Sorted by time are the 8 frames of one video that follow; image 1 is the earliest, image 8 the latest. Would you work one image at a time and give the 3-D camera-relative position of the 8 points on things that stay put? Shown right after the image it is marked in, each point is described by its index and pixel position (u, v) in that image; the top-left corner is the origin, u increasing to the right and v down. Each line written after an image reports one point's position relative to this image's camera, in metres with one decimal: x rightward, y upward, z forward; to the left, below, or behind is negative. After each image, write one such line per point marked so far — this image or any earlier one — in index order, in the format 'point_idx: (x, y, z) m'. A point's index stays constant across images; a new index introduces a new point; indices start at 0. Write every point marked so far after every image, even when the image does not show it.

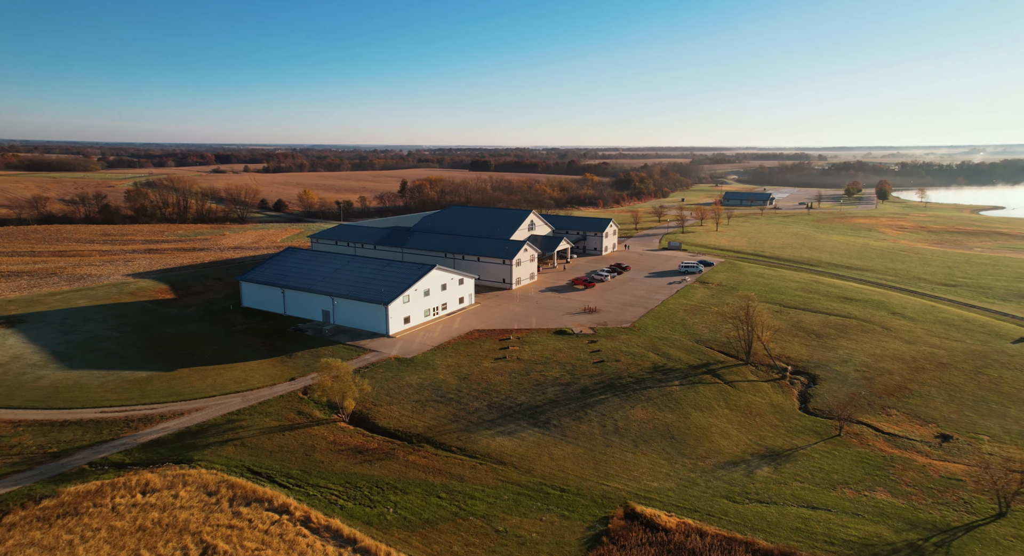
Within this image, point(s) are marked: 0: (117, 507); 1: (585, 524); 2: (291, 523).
0: (-12.7, -7.4, +19.0) m
1: (+2.5, -8.4, +19.7) m
2: (-7.1, -7.8, +18.6) m
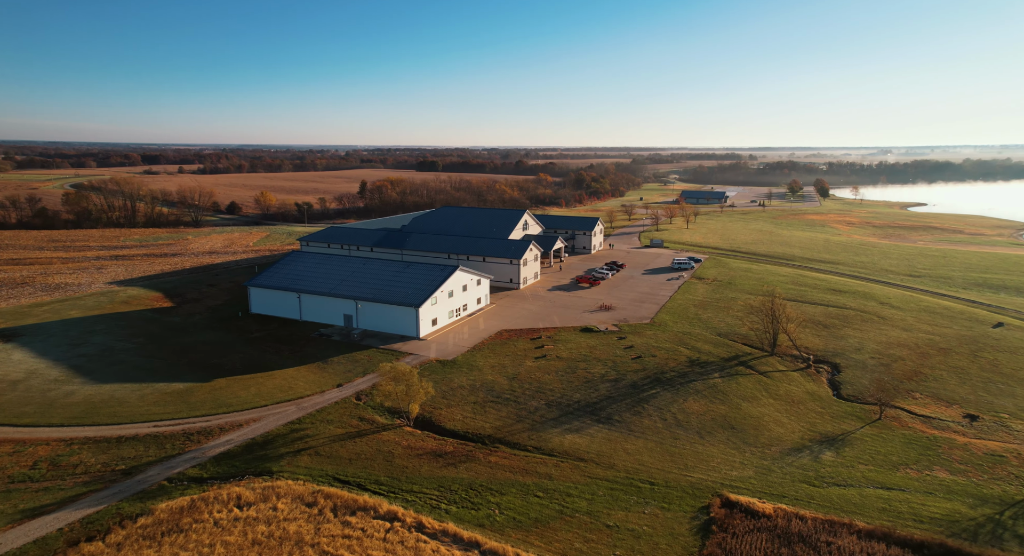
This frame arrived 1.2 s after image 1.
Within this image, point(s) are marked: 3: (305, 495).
0: (-9.0, -7.6, +18.0) m
1: (+6.1, -8.2, +20.1) m
2: (-3.3, -7.9, +18.1) m
3: (-6.9, -7.3, +19.6) m
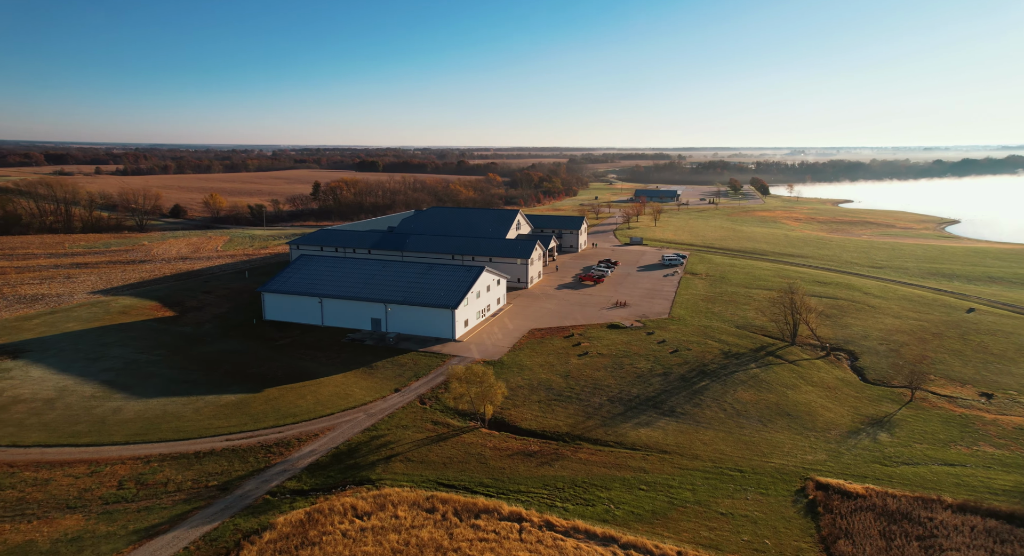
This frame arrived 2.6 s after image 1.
0: (-4.9, -7.7, +17.4) m
1: (+10.0, -8.0, +20.9) m
2: (+0.8, -7.8, +18.1) m
3: (-3.0, -7.4, +19.2) m
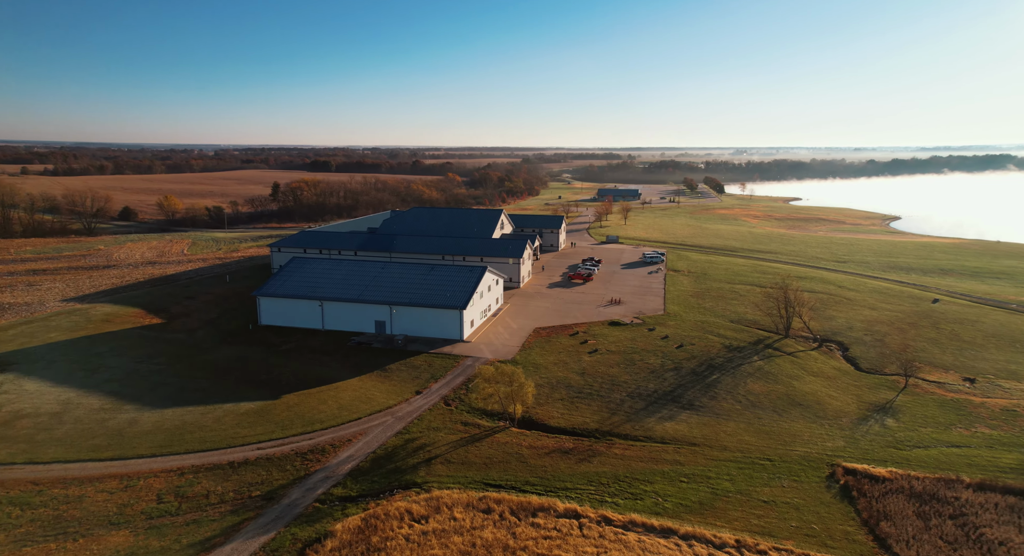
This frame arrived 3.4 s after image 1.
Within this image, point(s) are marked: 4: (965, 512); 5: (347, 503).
0: (-3.0, -7.7, +17.2) m
1: (+11.6, -7.8, +21.7) m
2: (+2.6, -7.8, +18.3) m
3: (-1.2, -7.4, +19.1) m
4: (+15.5, -8.1, +19.8) m
5: (-5.4, -7.4, +19.0) m
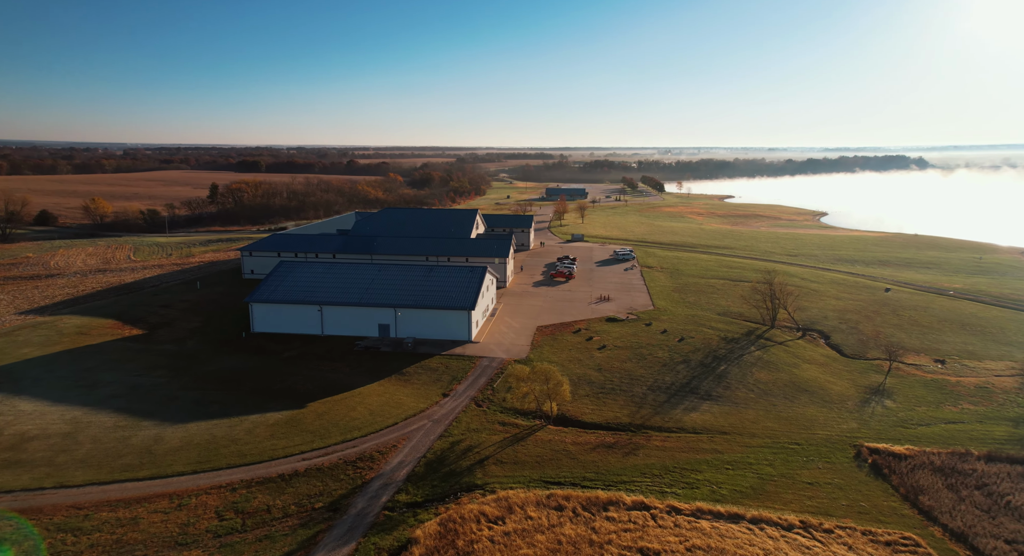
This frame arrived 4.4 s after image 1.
0: (-0.5, -7.7, +17.1) m
1: (+13.6, -7.4, +23.1) m
2: (+5.0, -7.6, +18.7) m
3: (+1.1, -7.3, +19.2) m
4: (+17.7, -7.7, +21.6) m
5: (-3.1, -7.5, +18.6) m
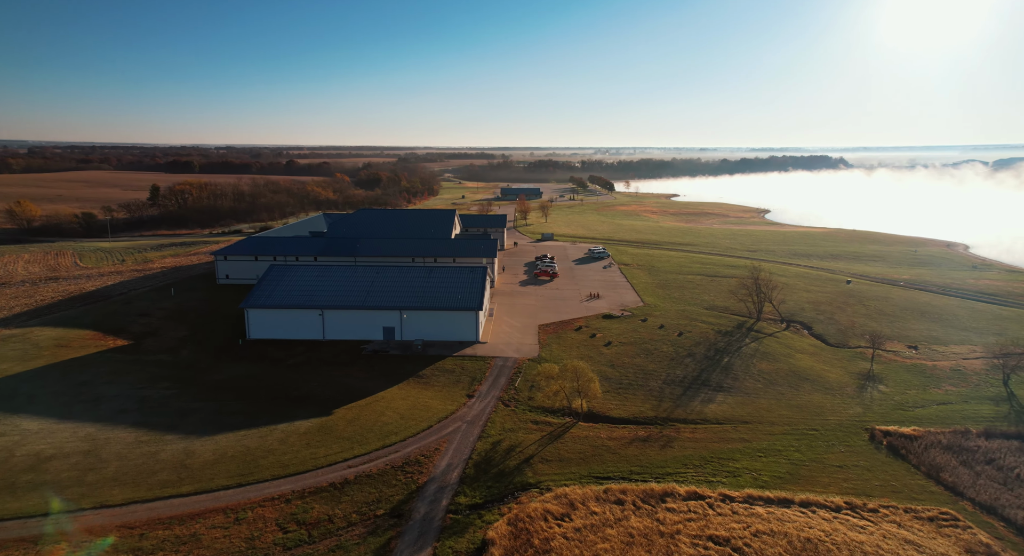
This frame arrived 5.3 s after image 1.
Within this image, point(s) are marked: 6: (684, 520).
0: (+1.7, -7.7, +17.3) m
1: (+15.2, -7.1, +24.5) m
2: (+7.0, -7.5, +19.4) m
3: (+3.1, -7.3, +19.5) m
4: (+19.4, -7.3, +23.4) m
5: (-1.0, -7.5, +18.6) m
6: (+5.4, -7.6, +18.2) m
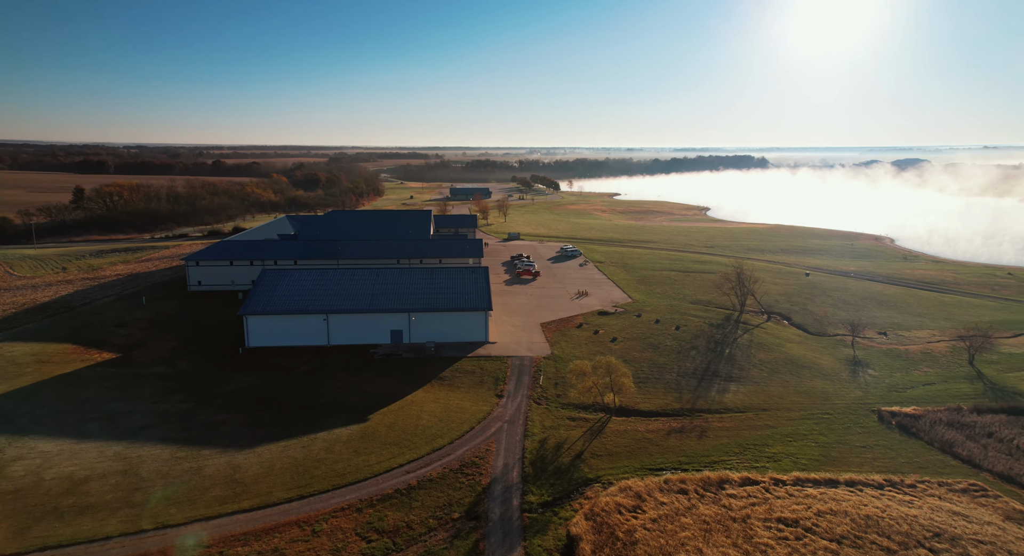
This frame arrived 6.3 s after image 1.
0: (+4.2, -7.6, +17.7) m
1: (+16.8, -6.8, +26.3) m
2: (+9.2, -7.3, +20.4) m
3: (+5.3, -7.2, +20.1) m
4: (+21.1, -6.8, +25.6) m
5: (+1.3, -7.5, +18.8) m
6: (+7.7, -7.5, +19.1) m
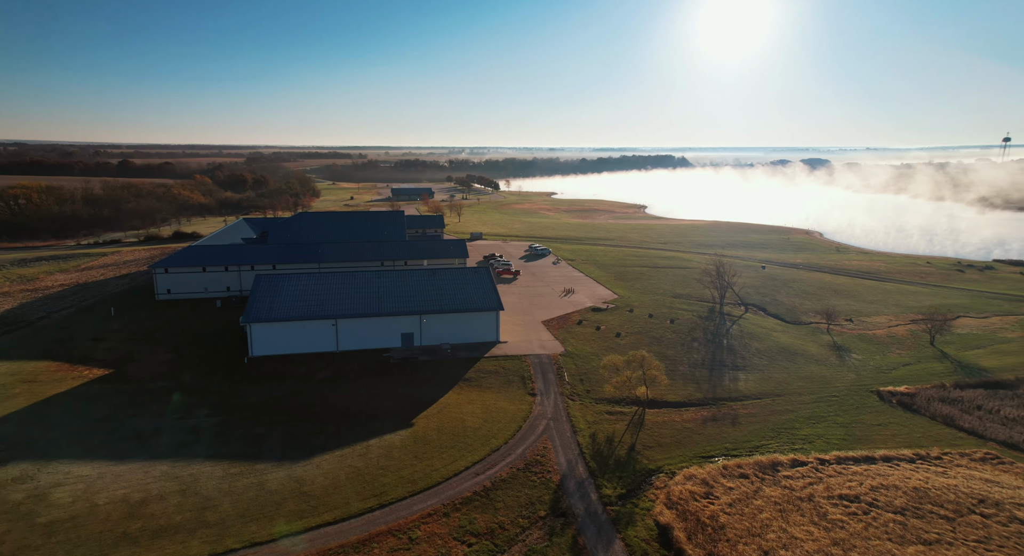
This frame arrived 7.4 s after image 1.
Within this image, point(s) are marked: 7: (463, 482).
0: (+6.9, -7.5, +18.6) m
1: (+18.5, -6.3, +28.6) m
2: (+11.6, -7.0, +21.8) m
3: (+7.8, -7.0, +21.0) m
4: (+22.8, -6.2, +28.3) m
5: (+3.9, -7.4, +19.3) m
6: (+10.3, -7.2, +20.3) m
7: (-1.8, -7.0, +19.8) m
